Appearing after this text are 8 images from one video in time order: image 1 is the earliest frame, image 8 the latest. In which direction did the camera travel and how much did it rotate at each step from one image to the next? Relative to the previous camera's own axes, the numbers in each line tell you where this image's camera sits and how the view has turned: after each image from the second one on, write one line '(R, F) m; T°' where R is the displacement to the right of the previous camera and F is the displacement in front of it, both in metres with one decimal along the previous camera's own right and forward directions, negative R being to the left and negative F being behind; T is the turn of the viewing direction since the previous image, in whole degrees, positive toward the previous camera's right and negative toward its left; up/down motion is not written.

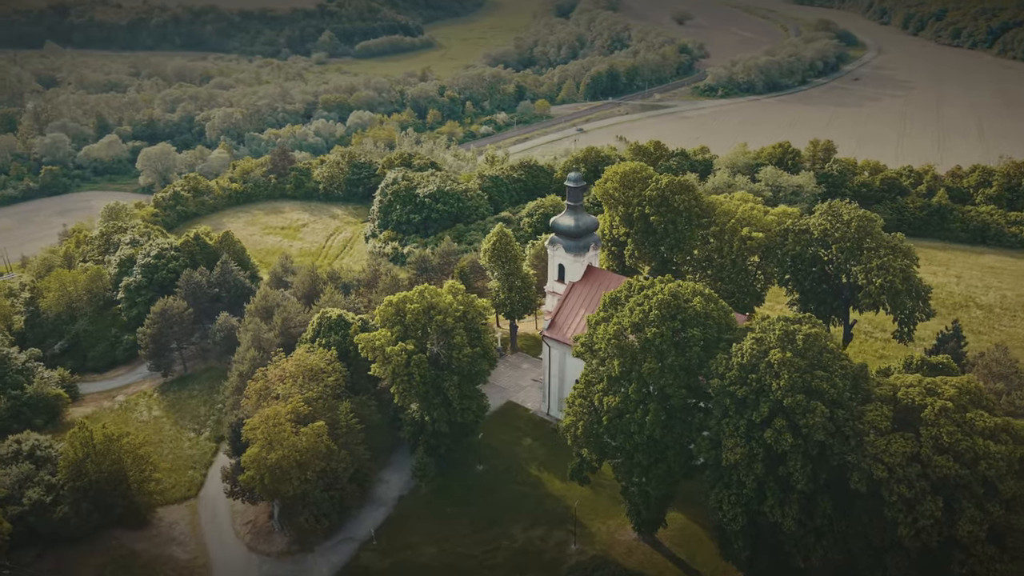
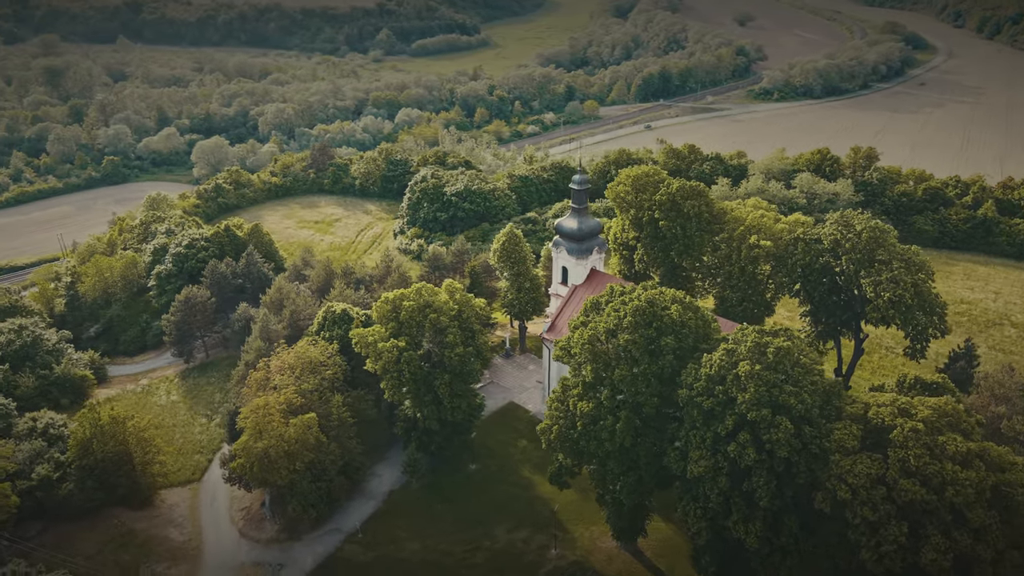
(+3.5, +0.2) m; -4°
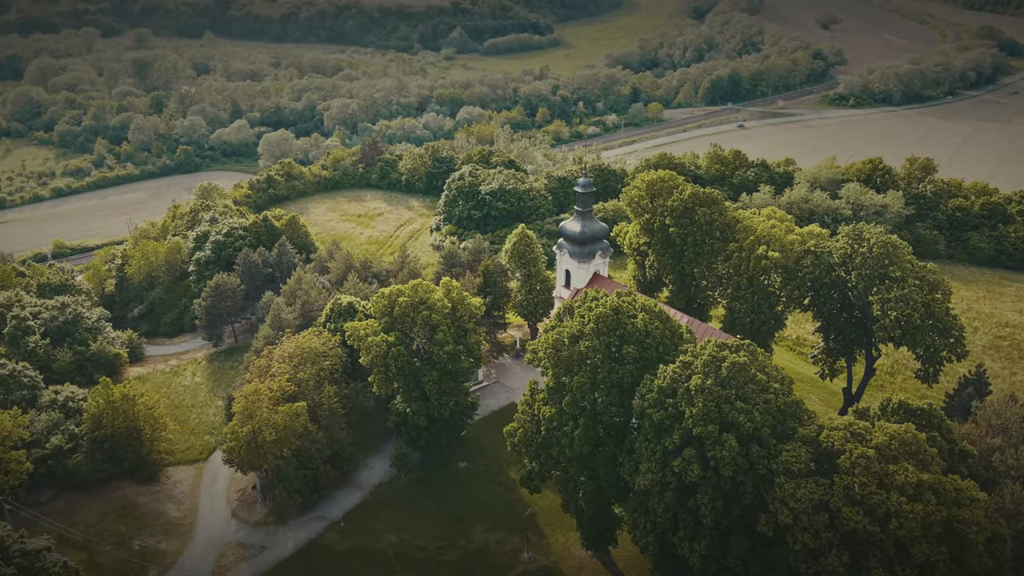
(+4.6, +0.3) m; -5°
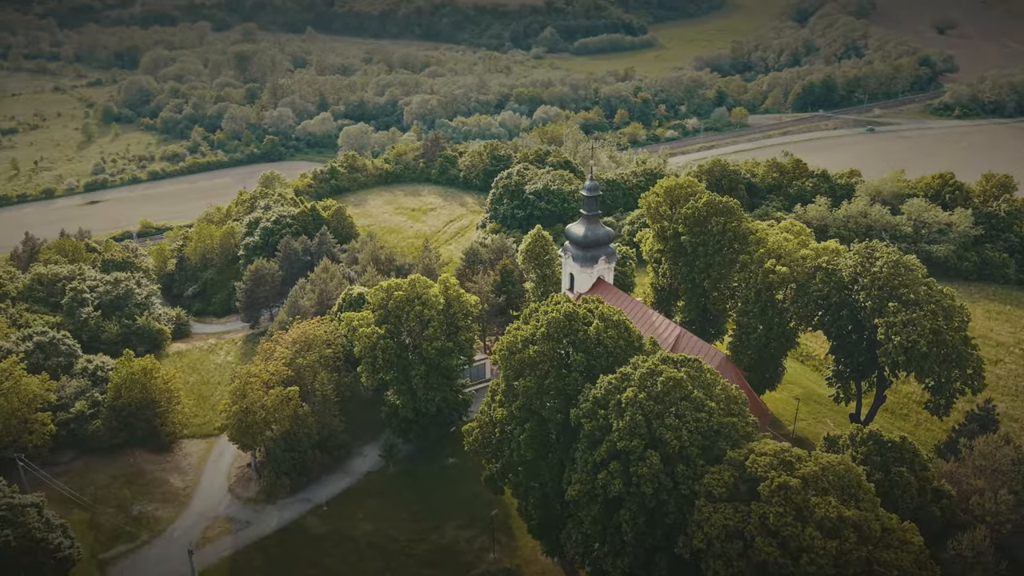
(+5.7, +0.4) m; -7°
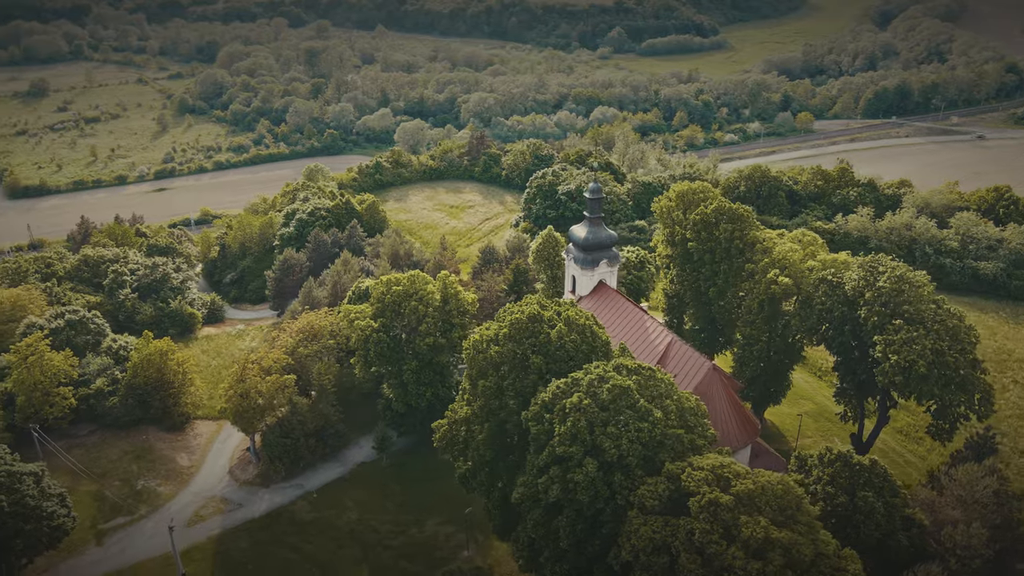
(+4.2, +0.3) m; -5°
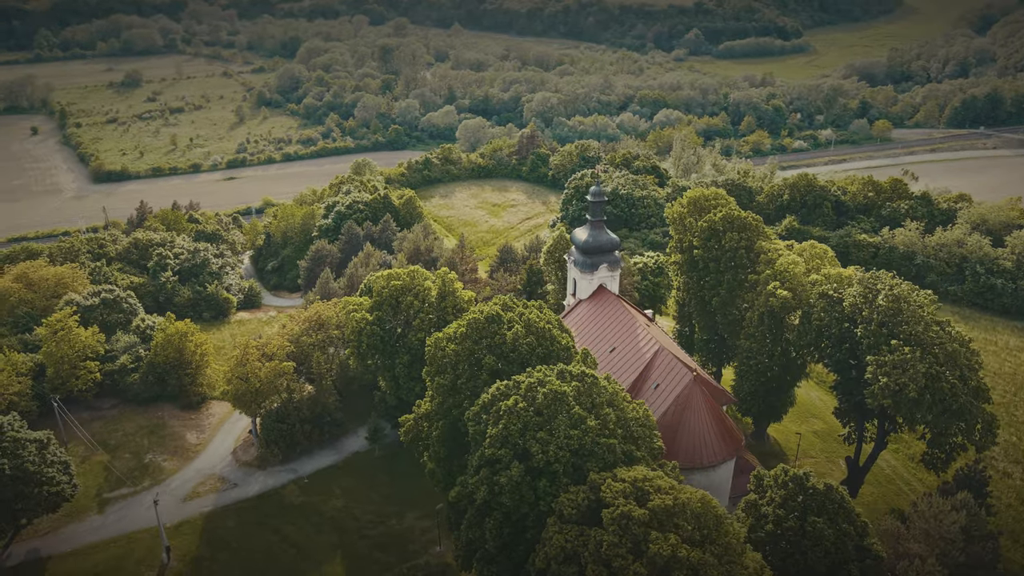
(+4.7, +0.3) m; -5°
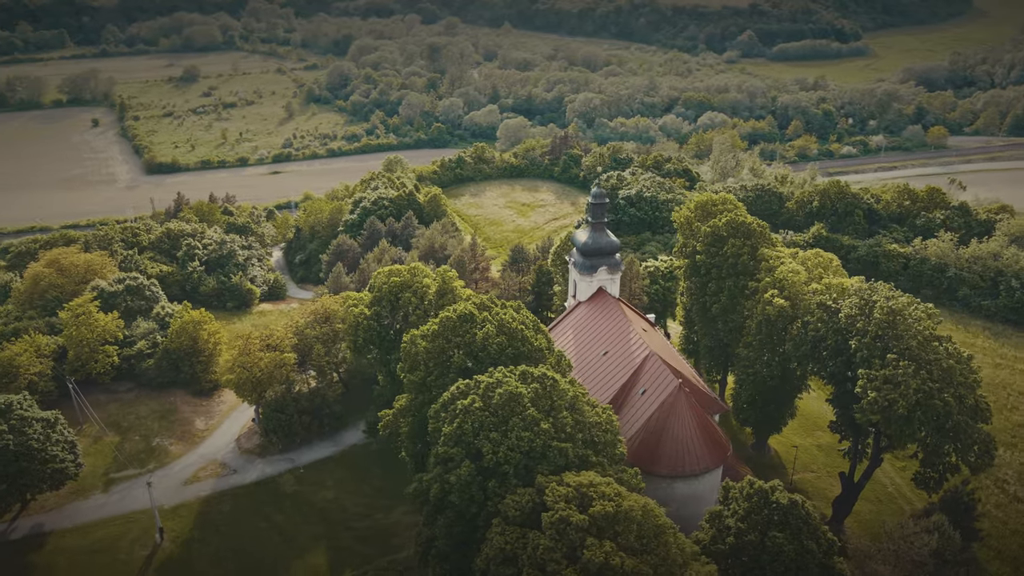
(+3.2, +0.1) m; -4°
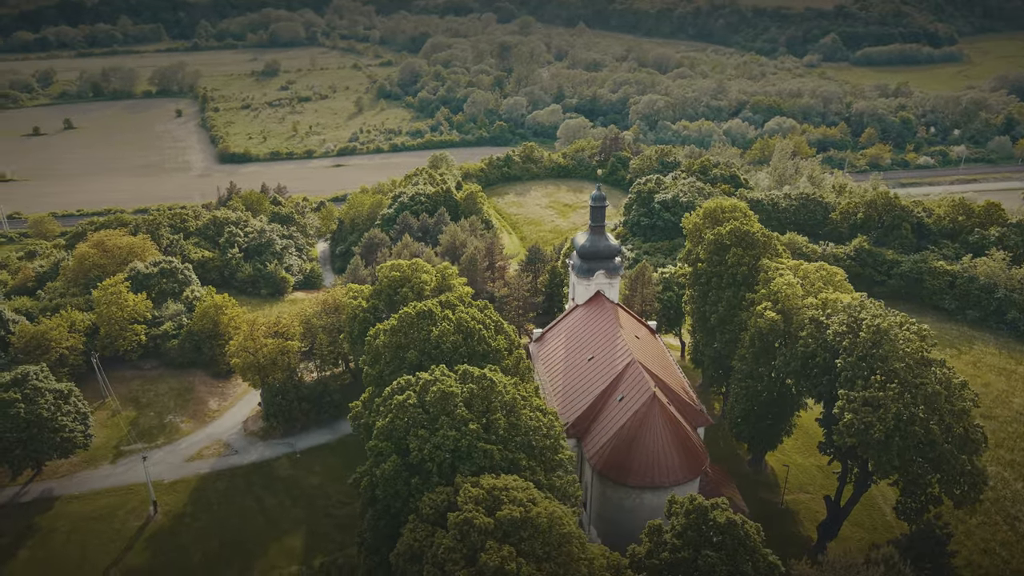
(+4.8, +0.3) m; -5°
